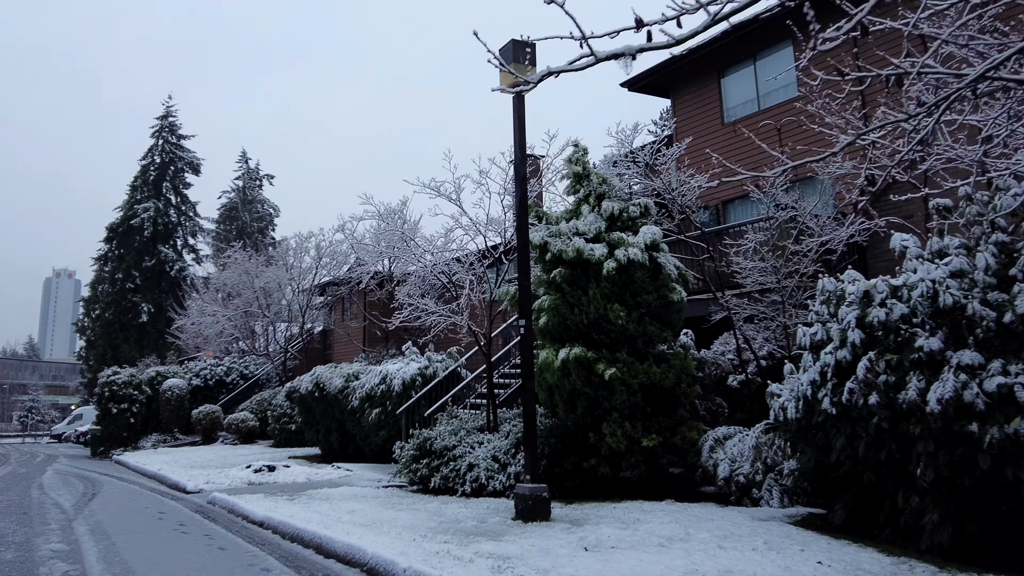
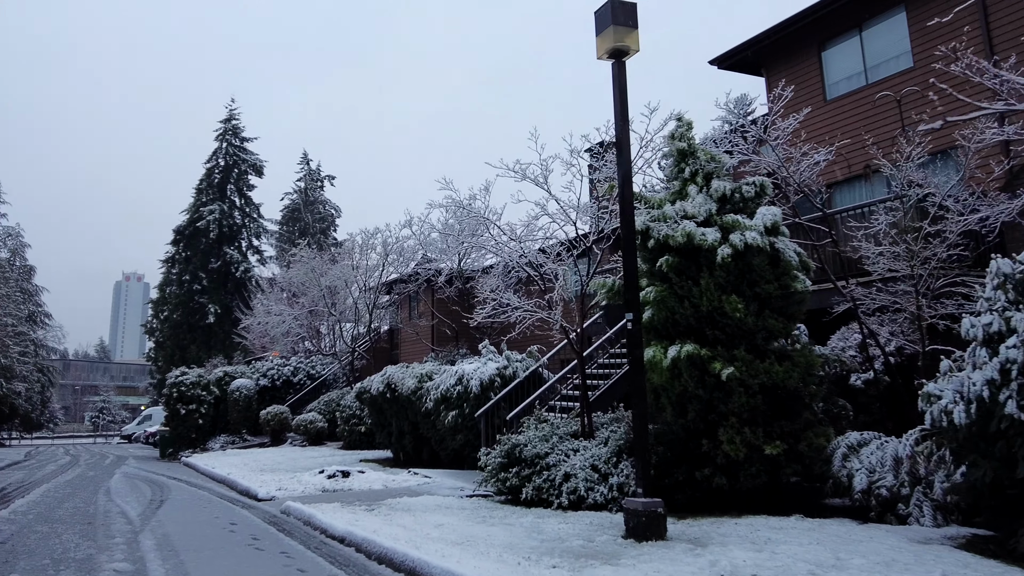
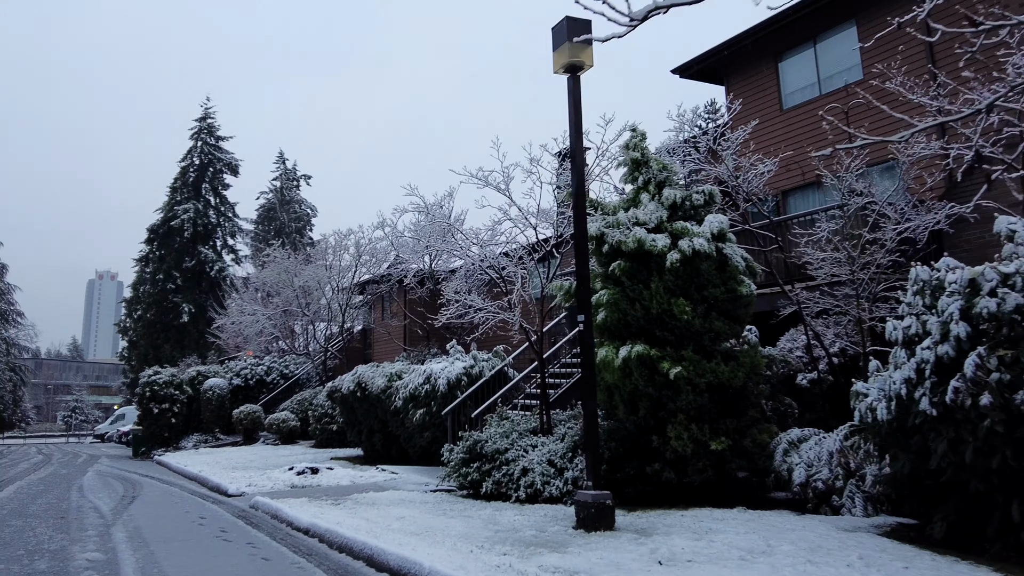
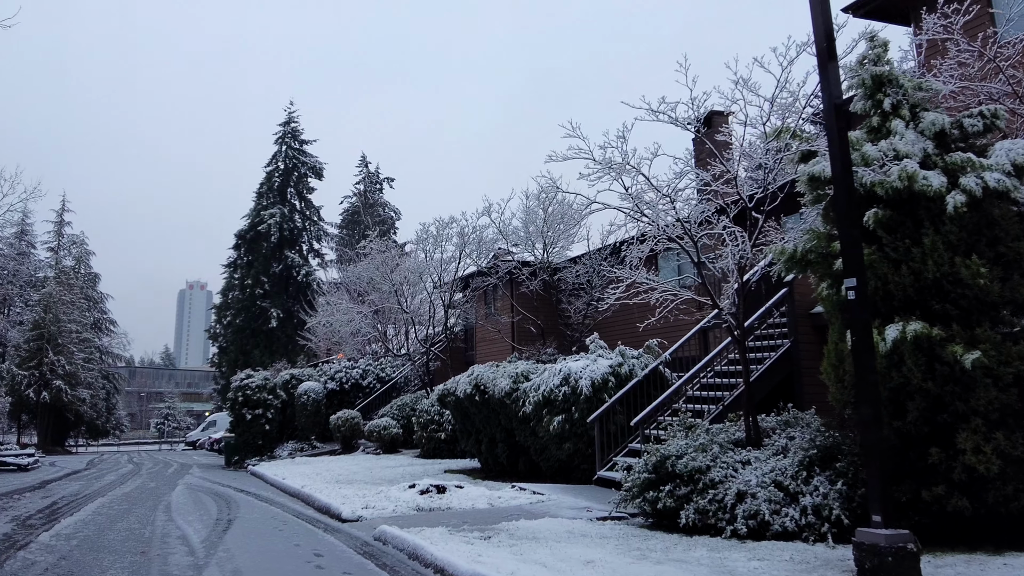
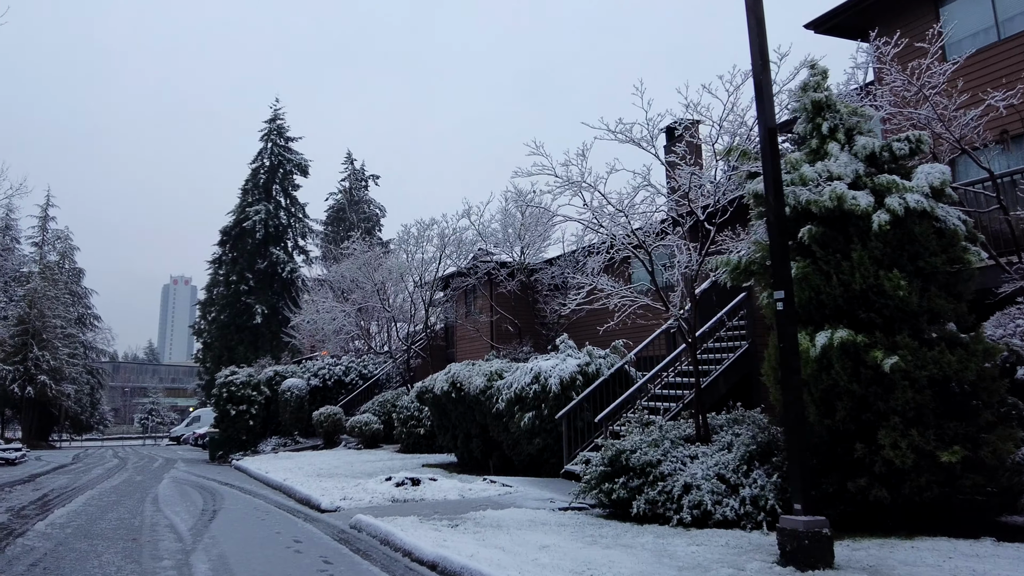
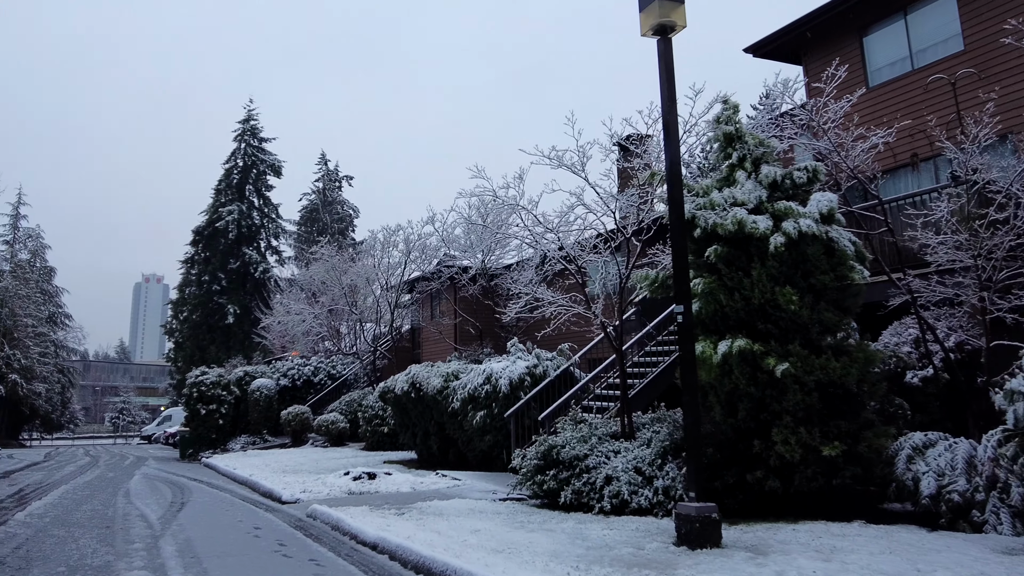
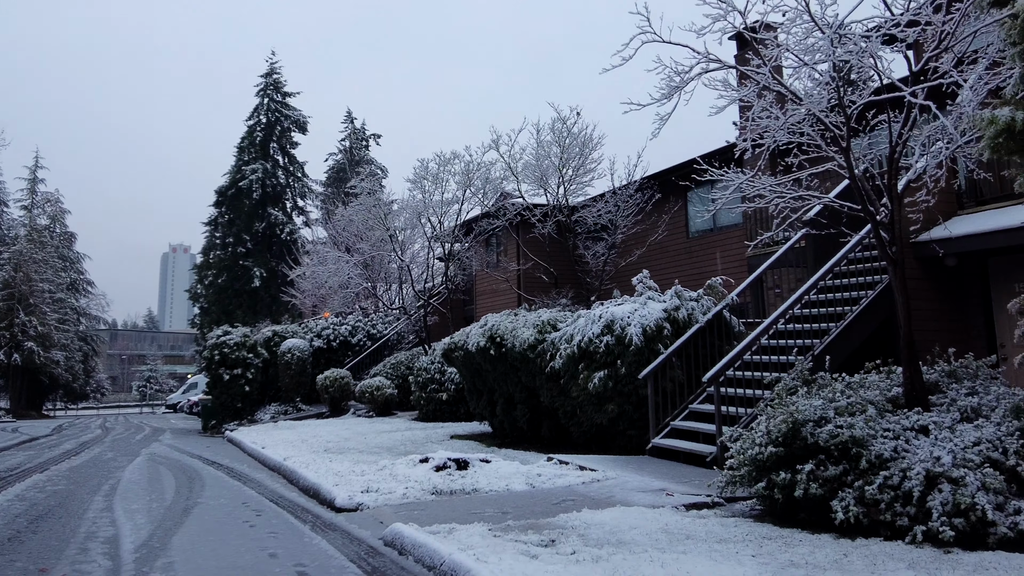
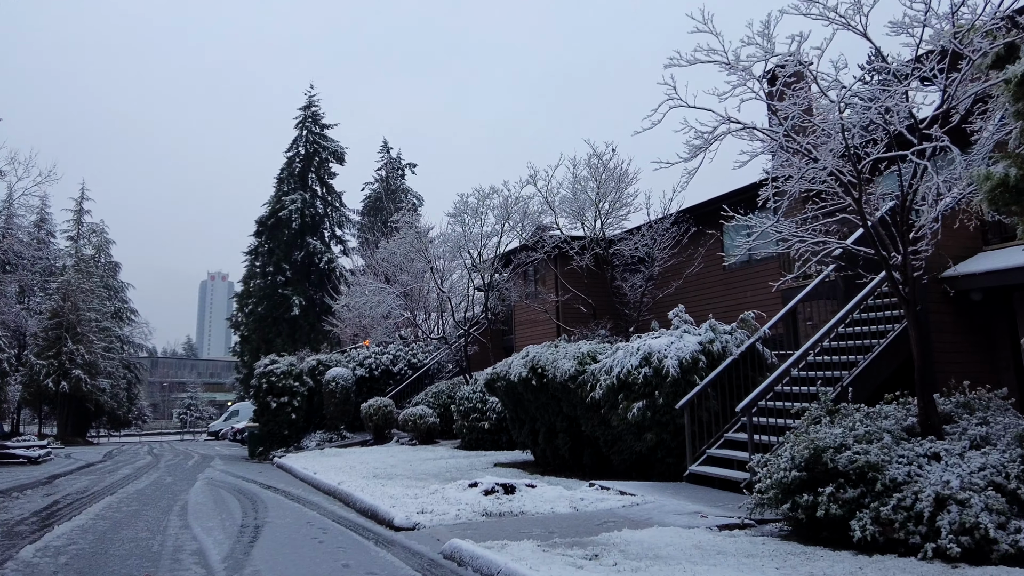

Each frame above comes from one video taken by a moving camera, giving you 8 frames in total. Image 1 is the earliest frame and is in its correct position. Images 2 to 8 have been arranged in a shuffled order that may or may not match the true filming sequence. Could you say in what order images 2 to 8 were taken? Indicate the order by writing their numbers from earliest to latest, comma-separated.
3, 2, 6, 5, 4, 8, 7
